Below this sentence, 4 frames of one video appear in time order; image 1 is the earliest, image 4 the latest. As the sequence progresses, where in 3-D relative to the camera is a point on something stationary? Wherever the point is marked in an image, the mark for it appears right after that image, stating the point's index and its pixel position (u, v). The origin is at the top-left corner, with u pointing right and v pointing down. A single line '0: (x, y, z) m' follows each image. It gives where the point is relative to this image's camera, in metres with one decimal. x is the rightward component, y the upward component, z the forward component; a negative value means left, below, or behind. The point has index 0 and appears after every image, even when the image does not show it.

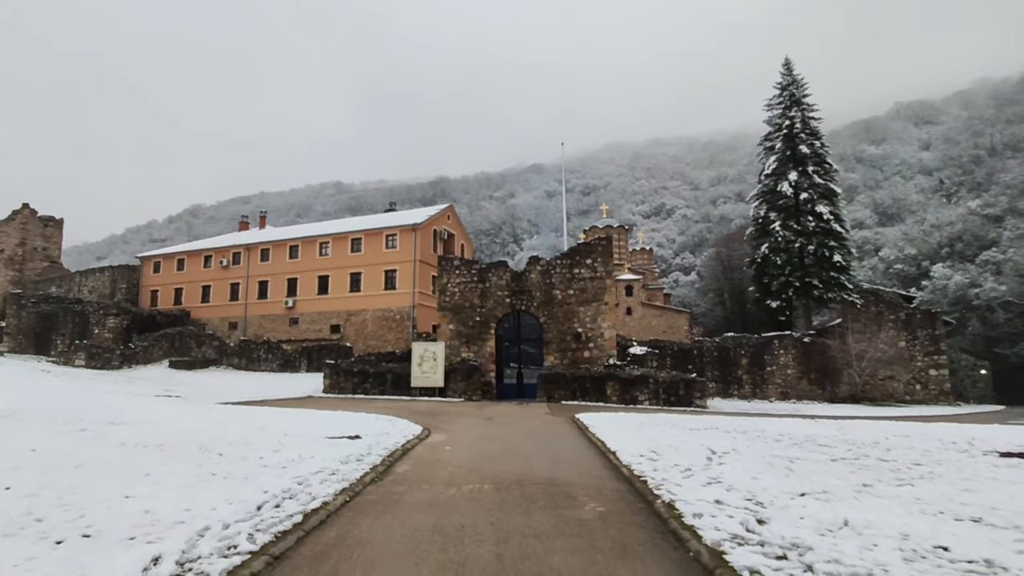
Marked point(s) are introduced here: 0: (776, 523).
0: (+2.1, -1.8, +4.6) m
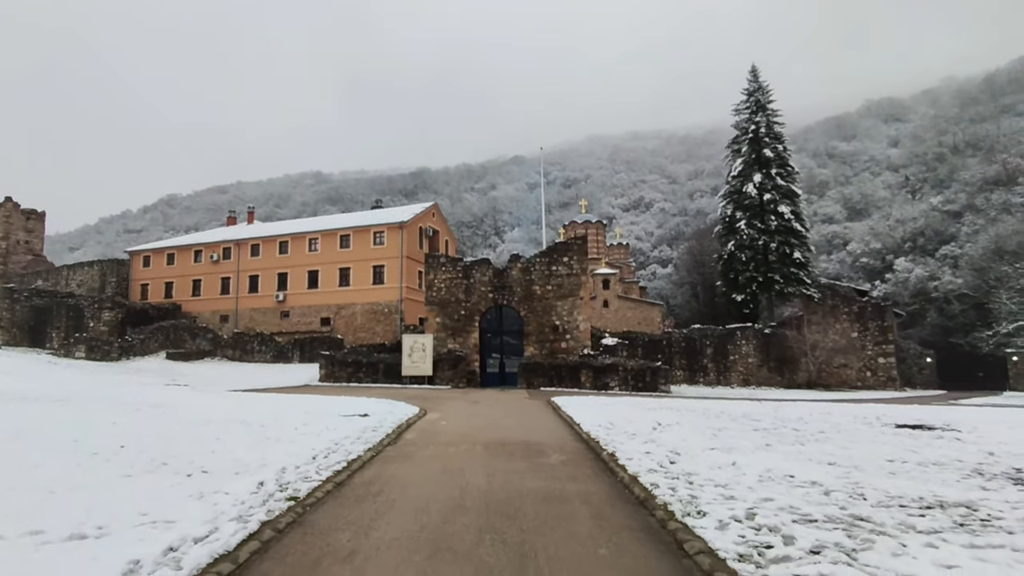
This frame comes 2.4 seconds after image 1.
0: (+1.9, -1.9, +6.5) m
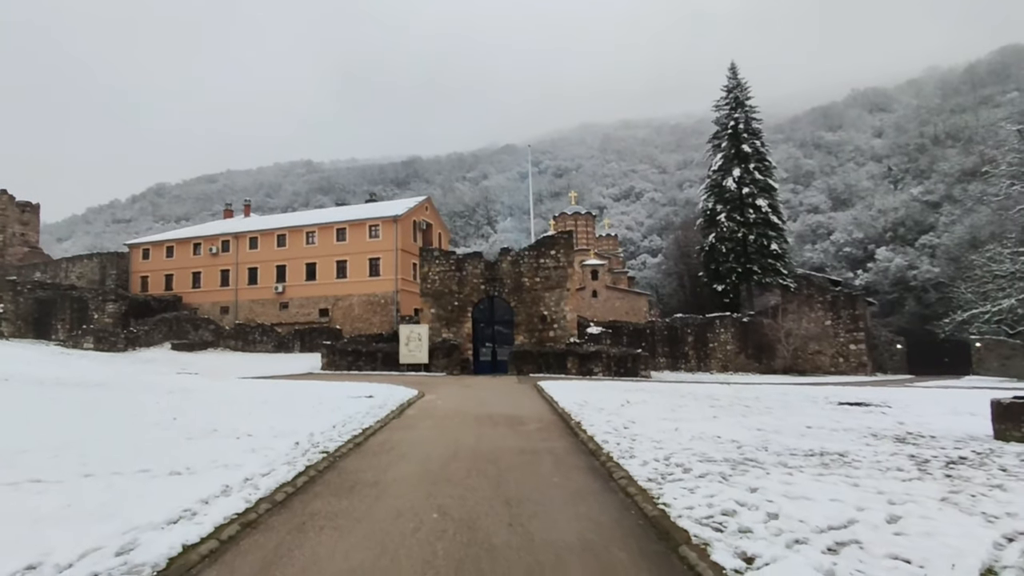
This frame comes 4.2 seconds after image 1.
0: (+1.7, -1.9, +8.0) m
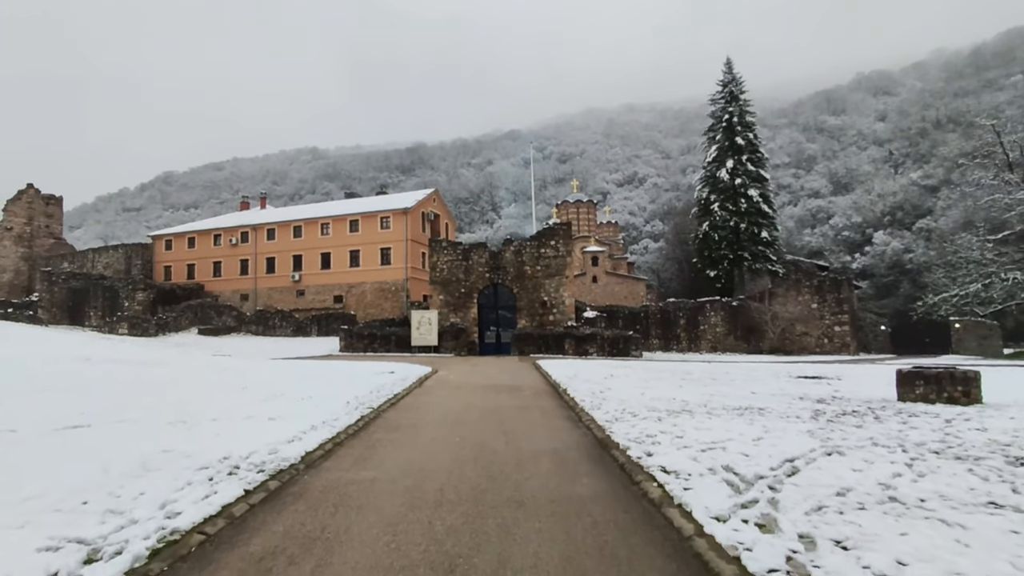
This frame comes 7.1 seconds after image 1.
0: (+1.7, -1.8, +10.1) m
